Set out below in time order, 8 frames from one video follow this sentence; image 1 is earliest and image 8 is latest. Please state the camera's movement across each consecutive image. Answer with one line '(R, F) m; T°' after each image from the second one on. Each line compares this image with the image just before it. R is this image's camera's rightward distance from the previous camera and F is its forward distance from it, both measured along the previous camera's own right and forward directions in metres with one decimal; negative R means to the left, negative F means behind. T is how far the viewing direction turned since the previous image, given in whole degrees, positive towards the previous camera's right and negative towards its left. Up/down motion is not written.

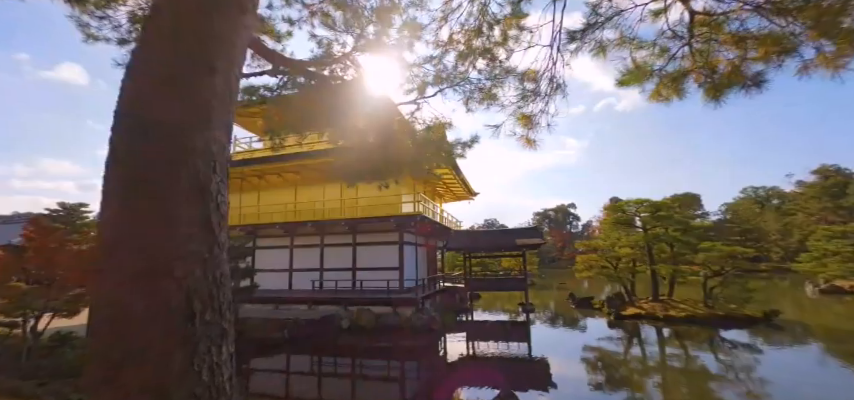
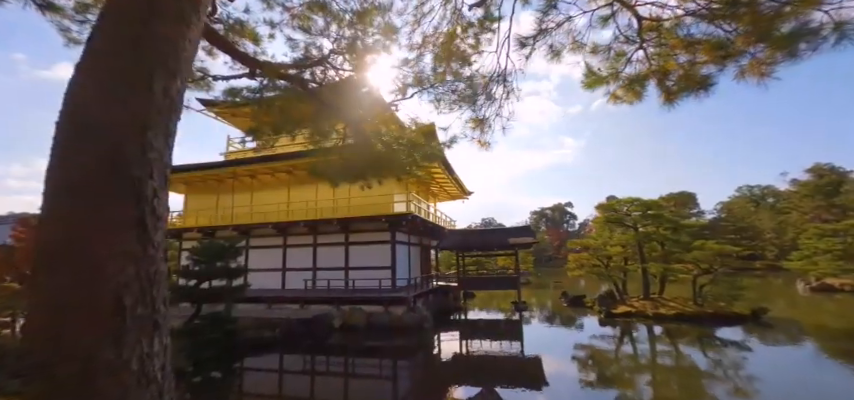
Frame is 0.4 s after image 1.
(+0.2, -0.1) m; 0°
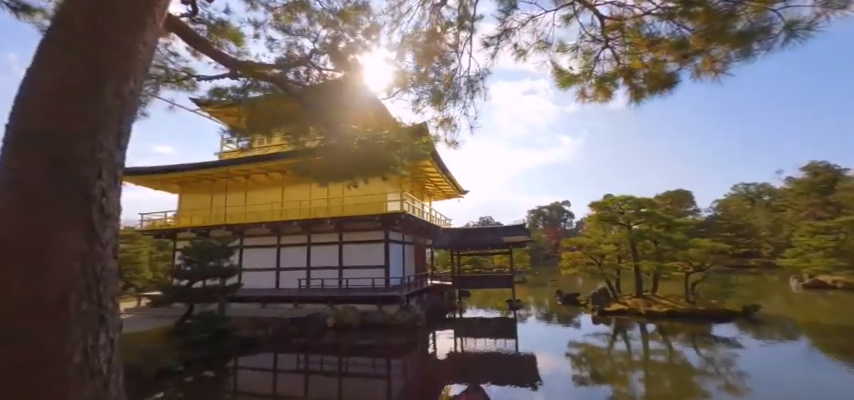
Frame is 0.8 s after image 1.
(+0.1, 0.0) m; 0°
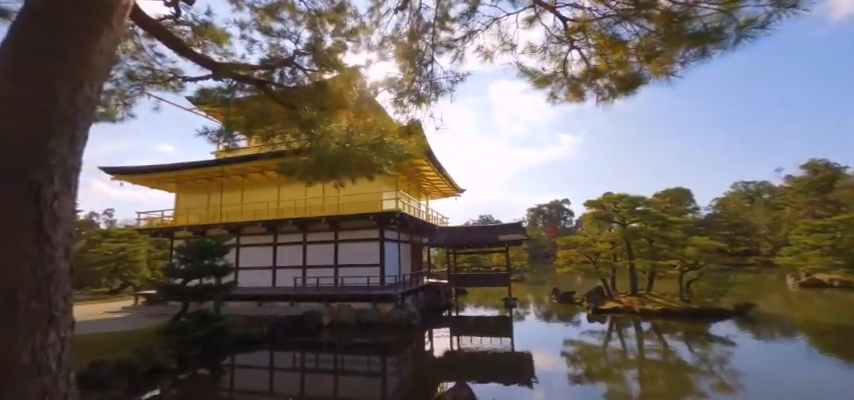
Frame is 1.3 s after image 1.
(+0.1, 0.0) m; 0°
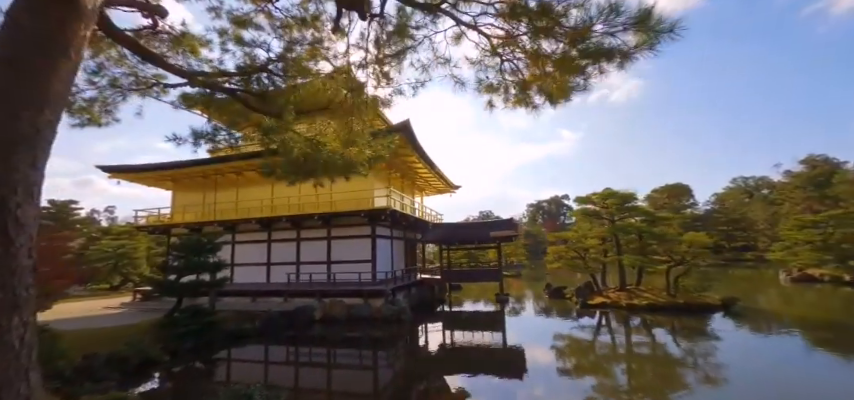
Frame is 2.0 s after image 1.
(+0.3, -0.2) m; 0°
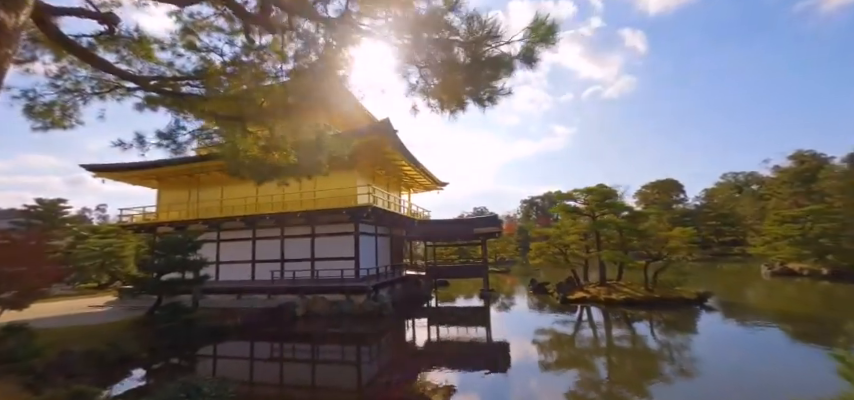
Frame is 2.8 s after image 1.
(+0.4, -0.1) m; +1°
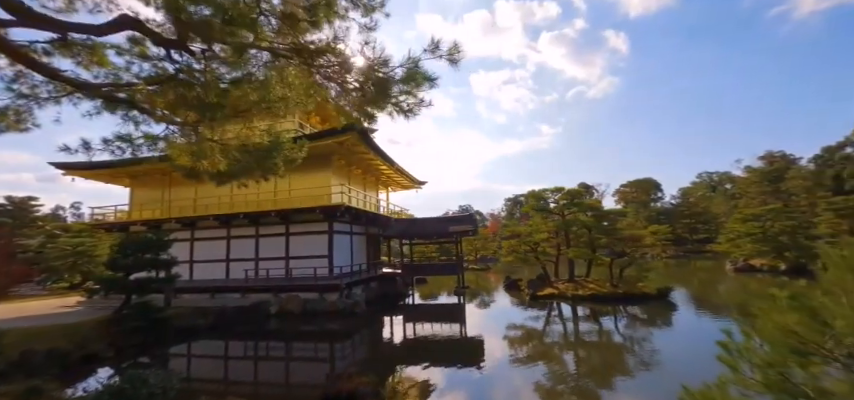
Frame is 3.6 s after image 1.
(+0.4, -0.2) m; +2°
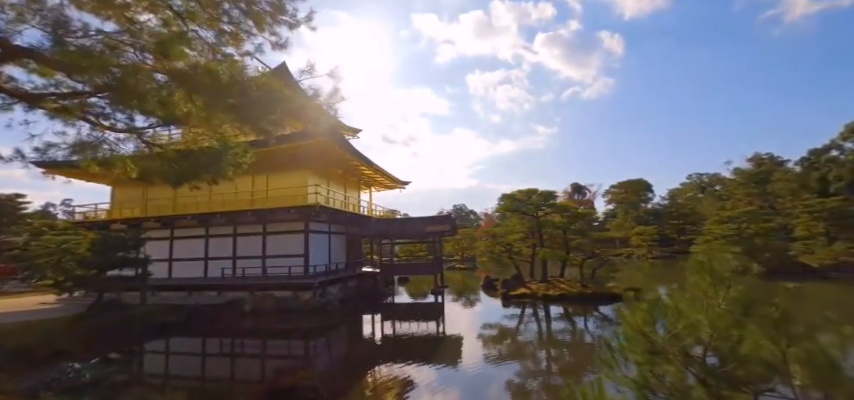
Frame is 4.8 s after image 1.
(+0.6, -0.2) m; 0°
